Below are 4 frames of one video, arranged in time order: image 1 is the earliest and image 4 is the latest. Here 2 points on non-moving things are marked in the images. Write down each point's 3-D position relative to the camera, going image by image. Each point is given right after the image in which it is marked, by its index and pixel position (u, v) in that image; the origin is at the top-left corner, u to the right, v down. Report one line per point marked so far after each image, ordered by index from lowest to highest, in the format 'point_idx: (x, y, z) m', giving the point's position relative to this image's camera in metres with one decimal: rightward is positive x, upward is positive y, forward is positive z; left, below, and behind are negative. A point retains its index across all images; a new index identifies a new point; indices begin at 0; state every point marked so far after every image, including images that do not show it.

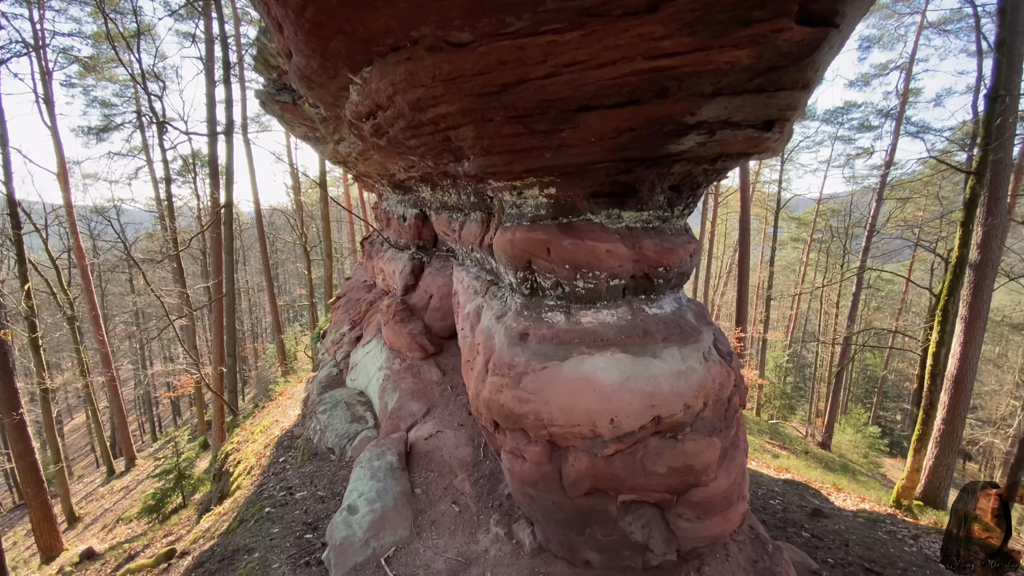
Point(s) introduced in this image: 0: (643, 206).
0: (+1.3, +0.8, +4.6) m
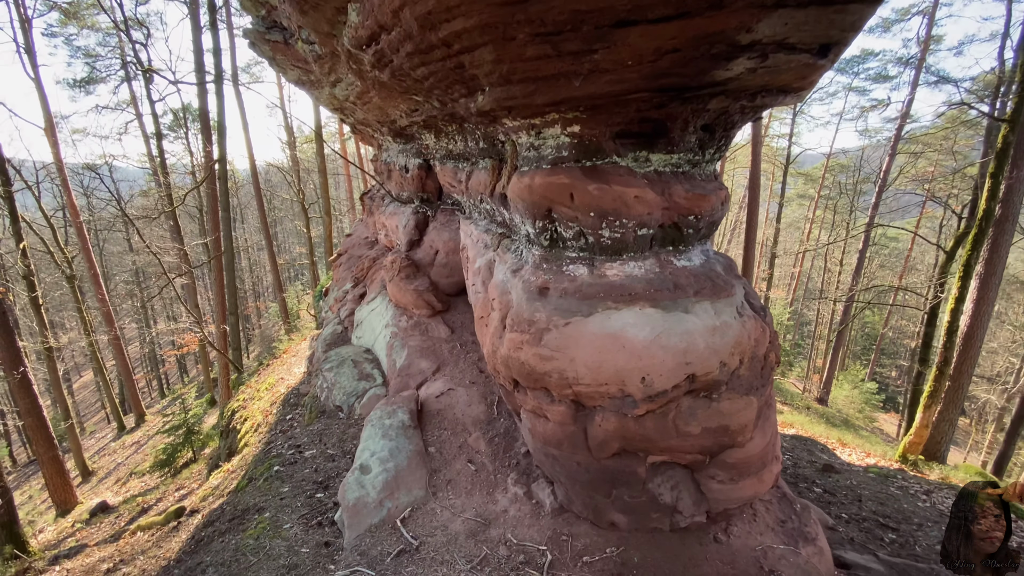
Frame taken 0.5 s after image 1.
0: (+1.4, +1.2, +4.2) m
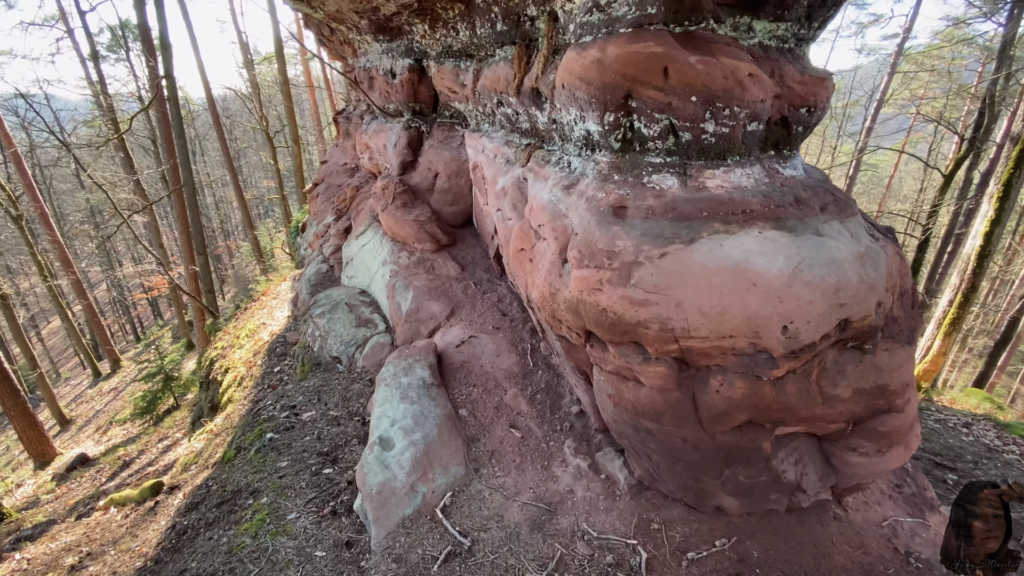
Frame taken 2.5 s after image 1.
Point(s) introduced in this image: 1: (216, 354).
0: (+1.8, +1.8, +3.0) m
1: (-5.7, -1.3, +9.2) m
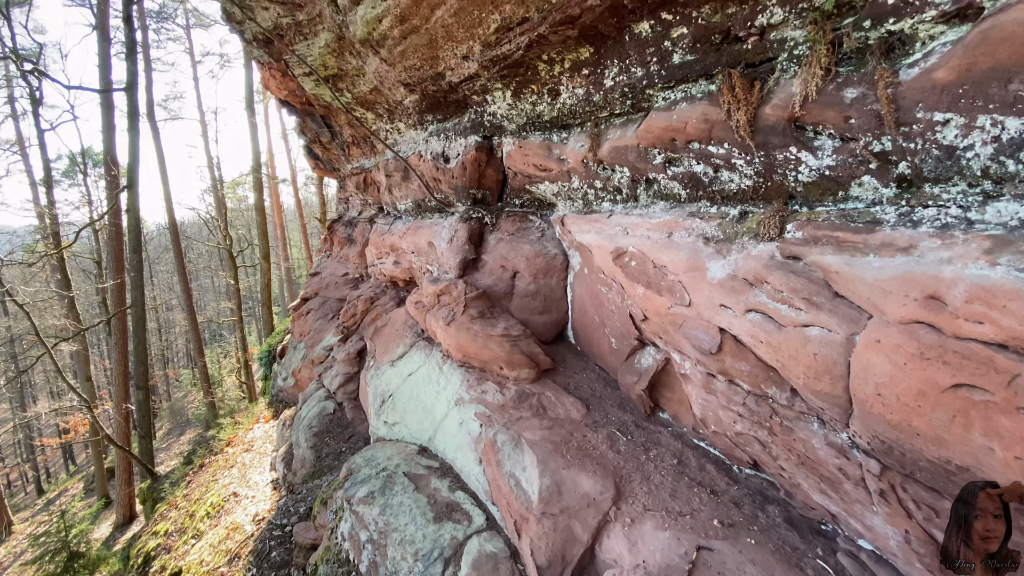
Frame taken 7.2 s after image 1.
0: (+3.2, +1.3, +1.7) m
1: (-4.7, -3.4, +6.2) m
